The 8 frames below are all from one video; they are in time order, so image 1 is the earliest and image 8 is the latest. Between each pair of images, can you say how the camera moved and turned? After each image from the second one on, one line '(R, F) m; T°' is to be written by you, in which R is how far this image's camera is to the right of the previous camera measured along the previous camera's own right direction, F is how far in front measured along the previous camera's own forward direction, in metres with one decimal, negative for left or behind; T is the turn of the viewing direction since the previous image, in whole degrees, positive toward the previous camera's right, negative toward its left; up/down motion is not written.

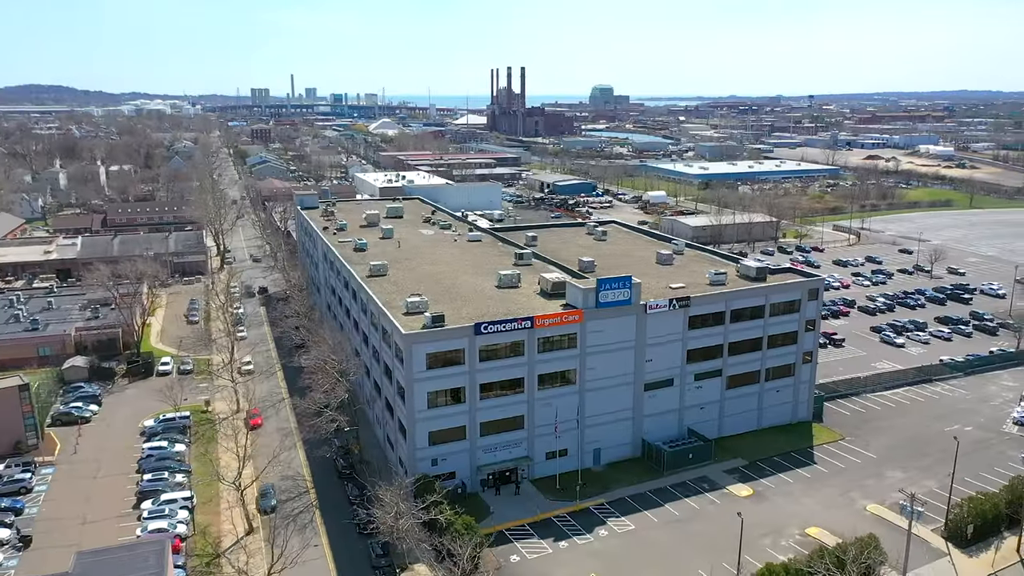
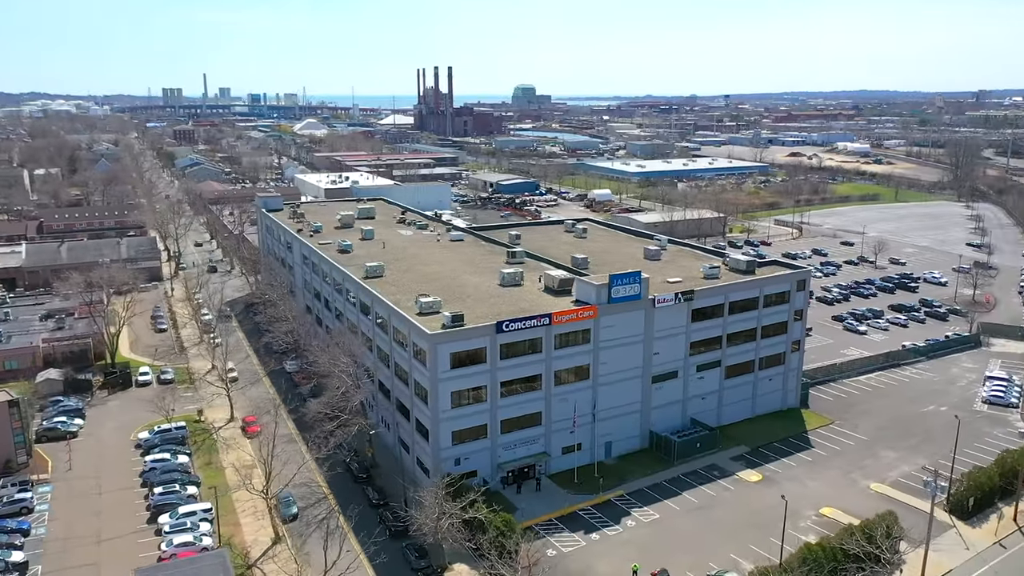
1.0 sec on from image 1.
(-4.2, 0.0) m; +5°
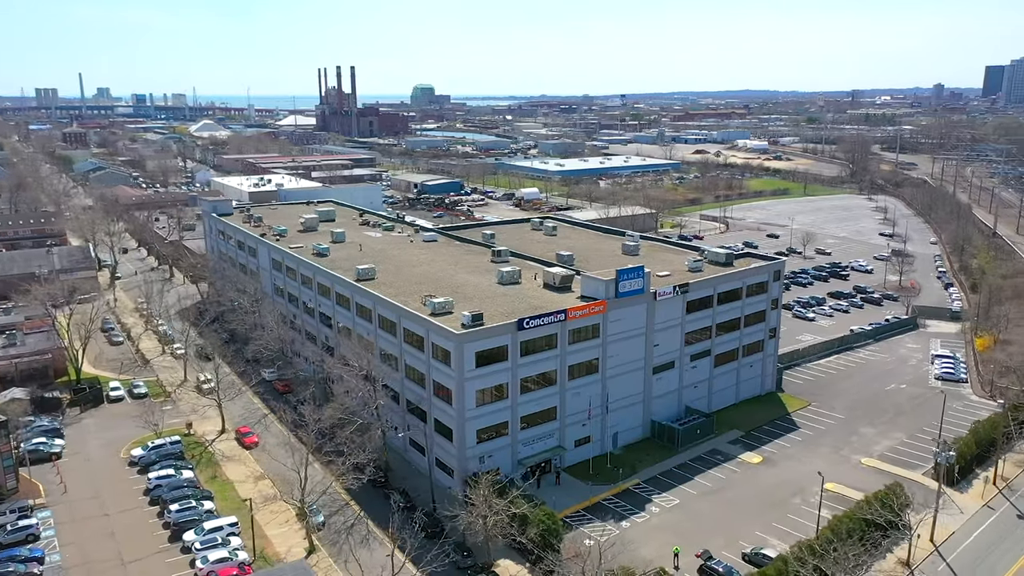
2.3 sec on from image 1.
(-5.2, -0.1) m; +7°
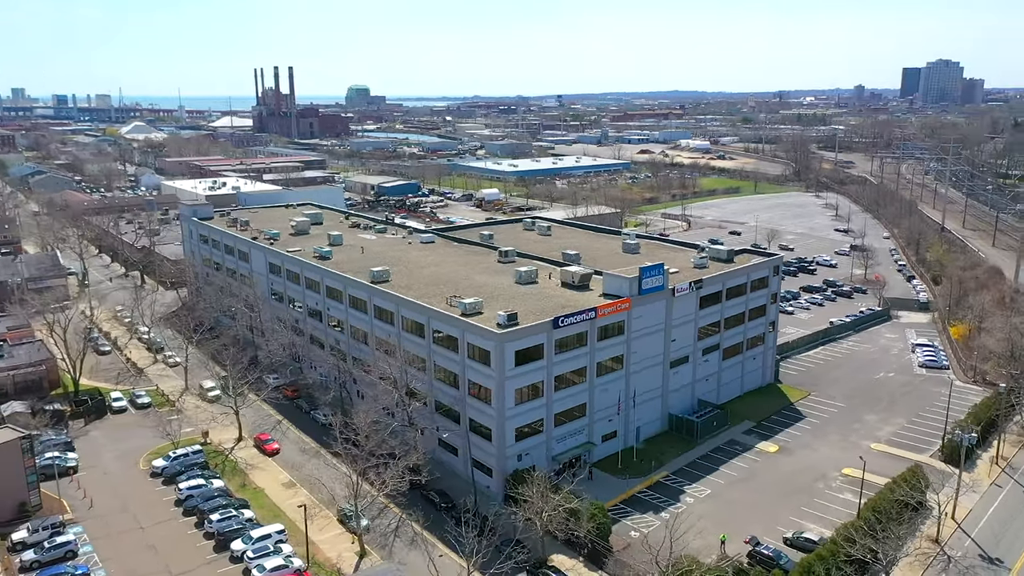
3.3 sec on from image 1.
(-4.4, -0.2) m; +5°
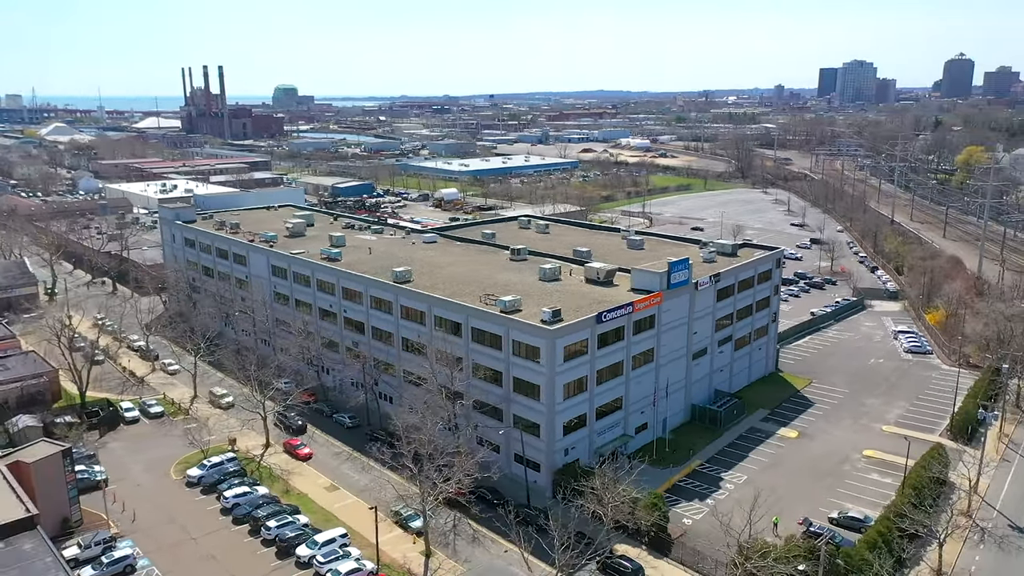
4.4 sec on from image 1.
(-5.1, -0.2) m; +5°
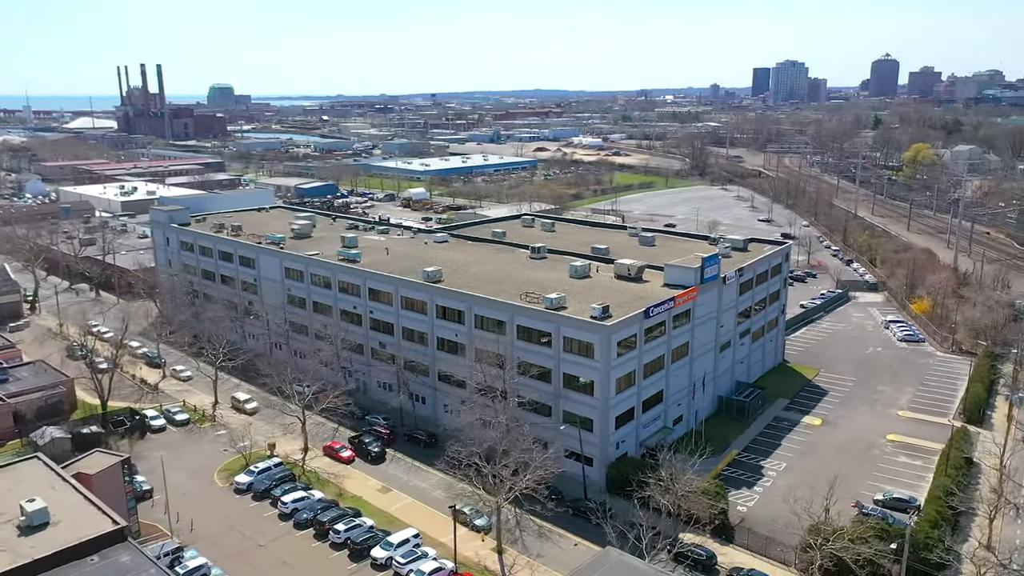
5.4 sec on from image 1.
(-5.0, -0.2) m; +4°
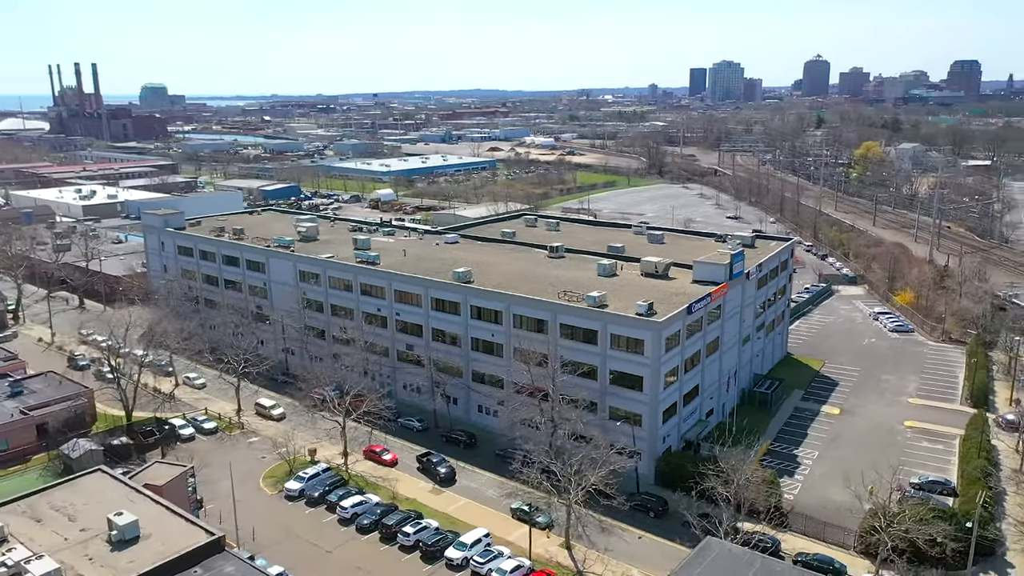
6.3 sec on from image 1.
(-4.9, -0.1) m; +4°
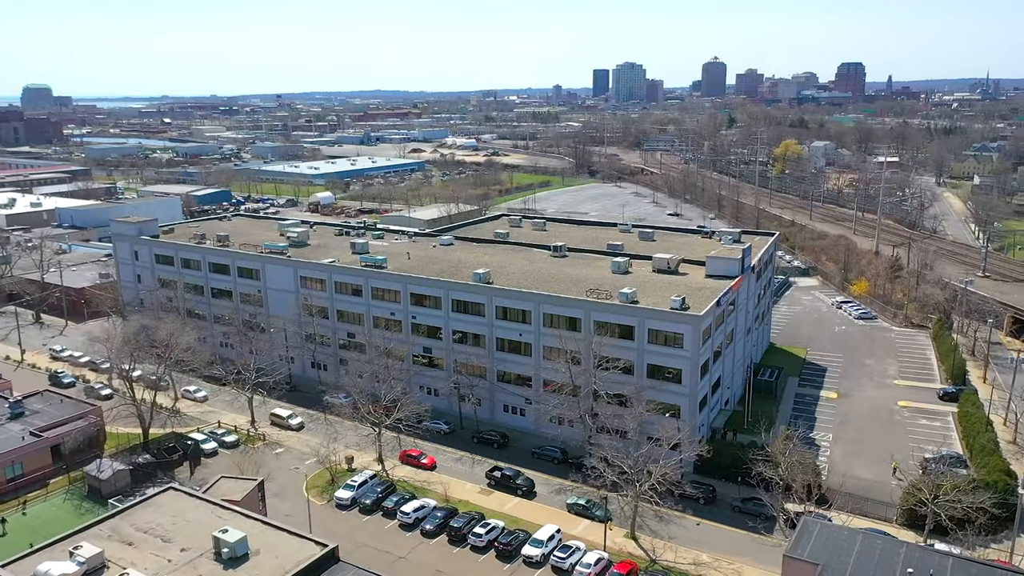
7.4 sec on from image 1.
(-6.2, 0.0) m; +7°
